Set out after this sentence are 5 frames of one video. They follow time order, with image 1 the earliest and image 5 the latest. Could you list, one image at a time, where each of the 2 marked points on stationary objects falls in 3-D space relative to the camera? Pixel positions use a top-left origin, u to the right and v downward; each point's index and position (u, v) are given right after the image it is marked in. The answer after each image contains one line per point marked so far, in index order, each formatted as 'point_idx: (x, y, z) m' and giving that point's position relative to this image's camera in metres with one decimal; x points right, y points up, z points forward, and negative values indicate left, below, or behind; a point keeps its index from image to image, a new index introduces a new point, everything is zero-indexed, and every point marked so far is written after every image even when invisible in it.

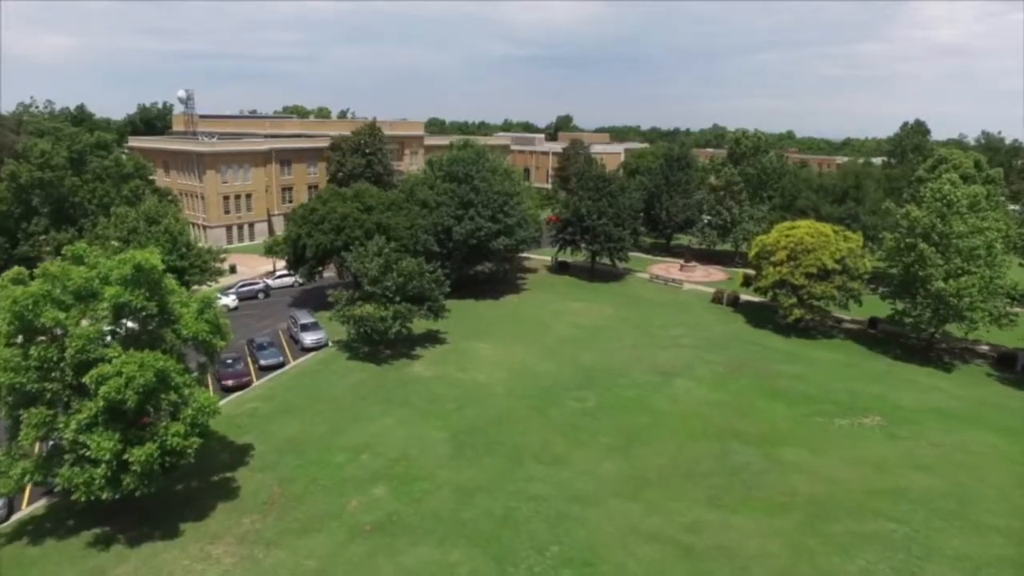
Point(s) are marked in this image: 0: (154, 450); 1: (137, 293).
0: (-9.6, -4.4, +17.9) m
1: (-10.6, -0.1, +18.8) m
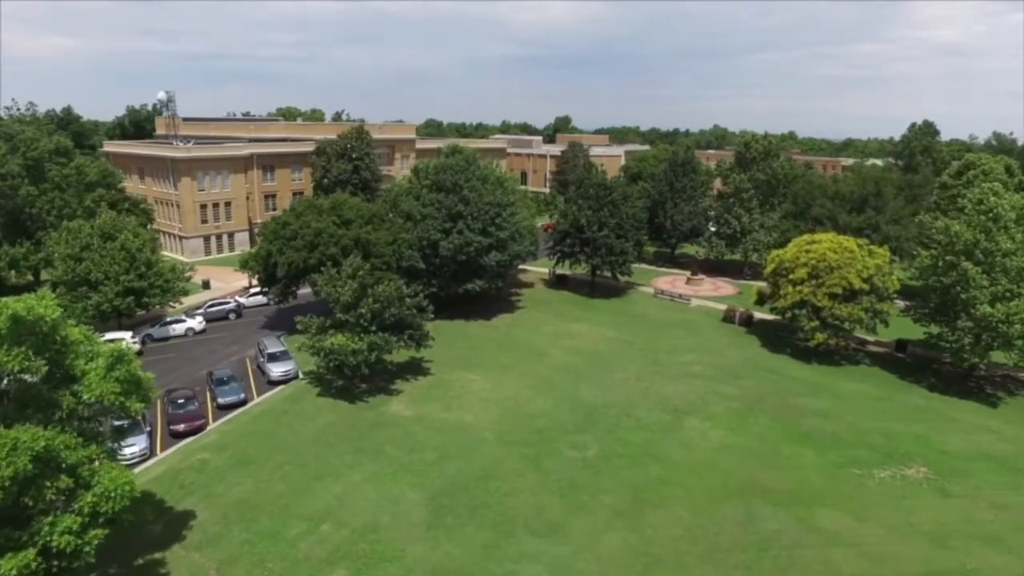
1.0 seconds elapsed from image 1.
0: (-10.0, -5.6, +13.9) m
1: (-11.0, -1.4, +14.8) m
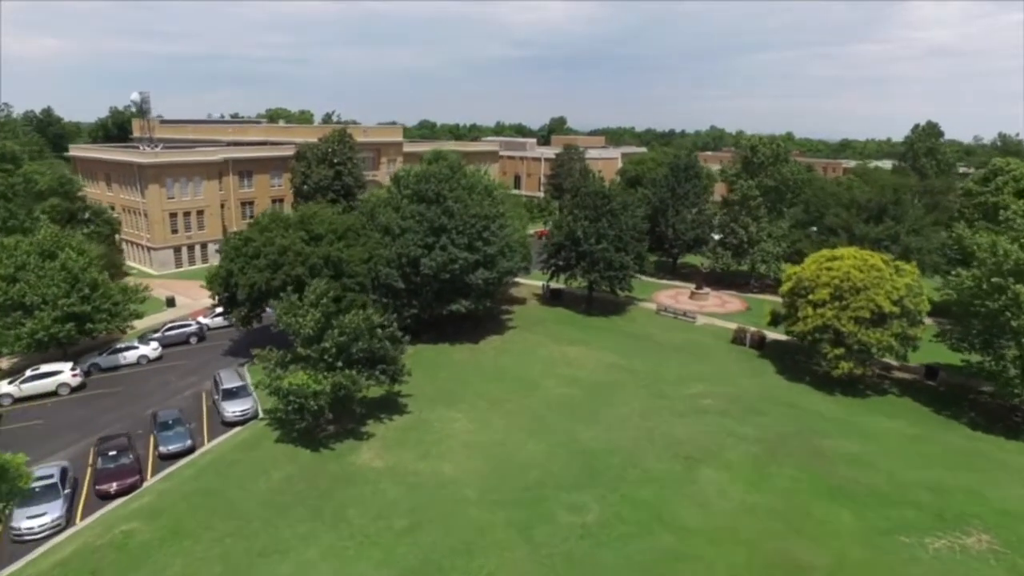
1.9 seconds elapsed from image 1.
0: (-10.4, -6.8, +9.8) m
1: (-11.4, -2.6, +10.7) m
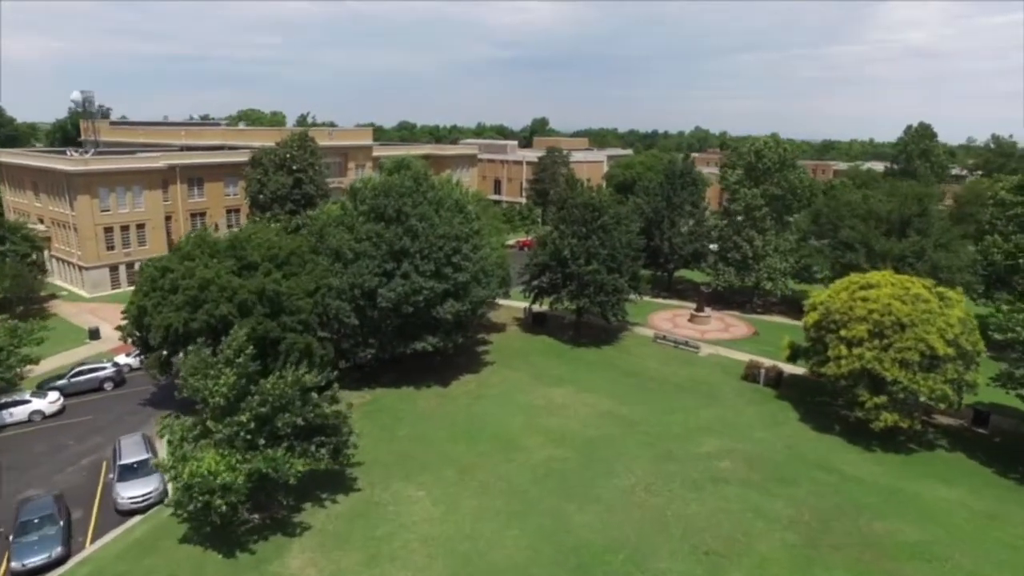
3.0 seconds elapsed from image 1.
0: (-10.8, -8.5, +3.5) m
1: (-11.8, -4.3, +4.3) m
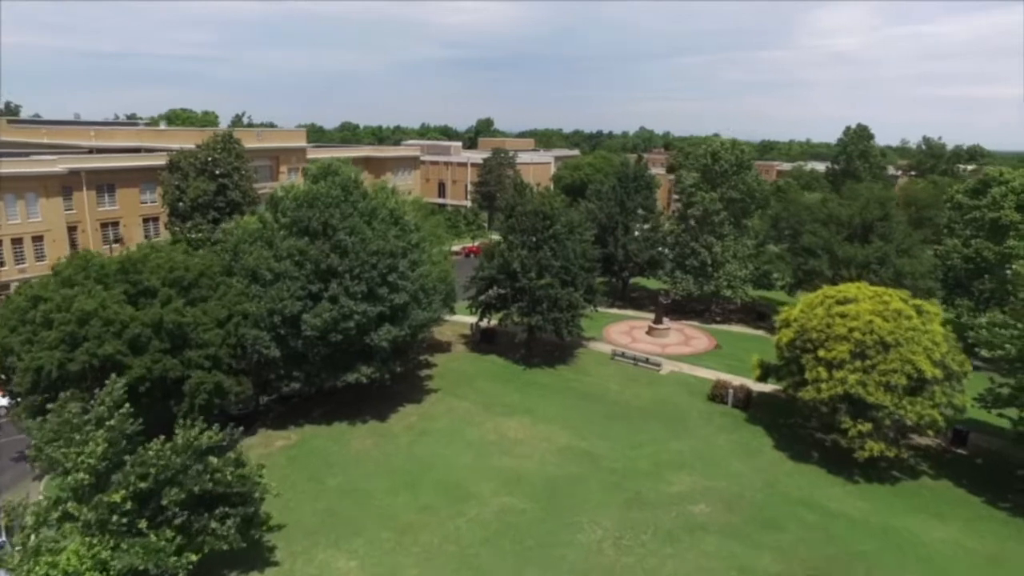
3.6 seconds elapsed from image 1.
0: (-10.7, -9.6, -0.9) m
1: (-11.9, -5.4, -0.2) m
